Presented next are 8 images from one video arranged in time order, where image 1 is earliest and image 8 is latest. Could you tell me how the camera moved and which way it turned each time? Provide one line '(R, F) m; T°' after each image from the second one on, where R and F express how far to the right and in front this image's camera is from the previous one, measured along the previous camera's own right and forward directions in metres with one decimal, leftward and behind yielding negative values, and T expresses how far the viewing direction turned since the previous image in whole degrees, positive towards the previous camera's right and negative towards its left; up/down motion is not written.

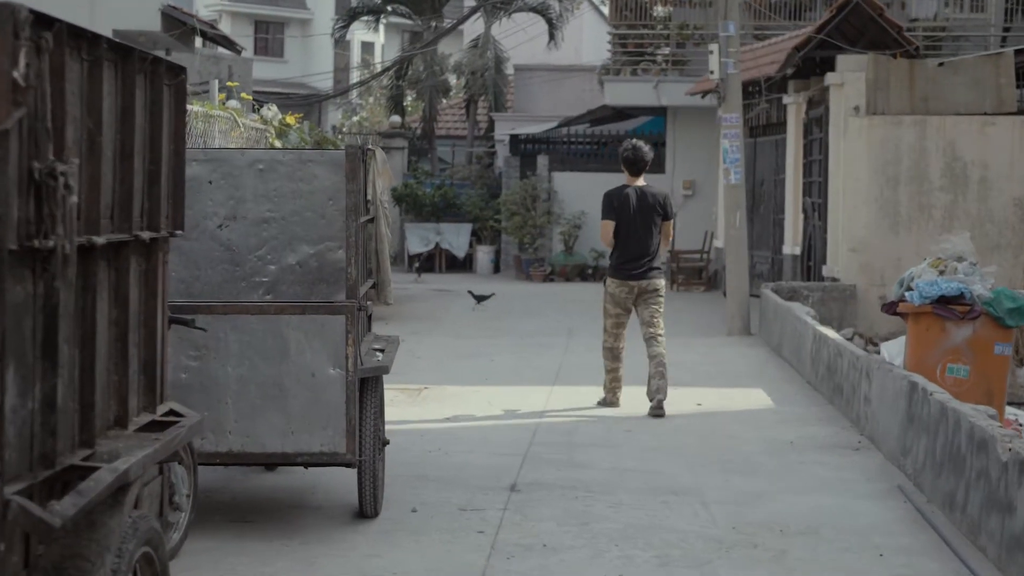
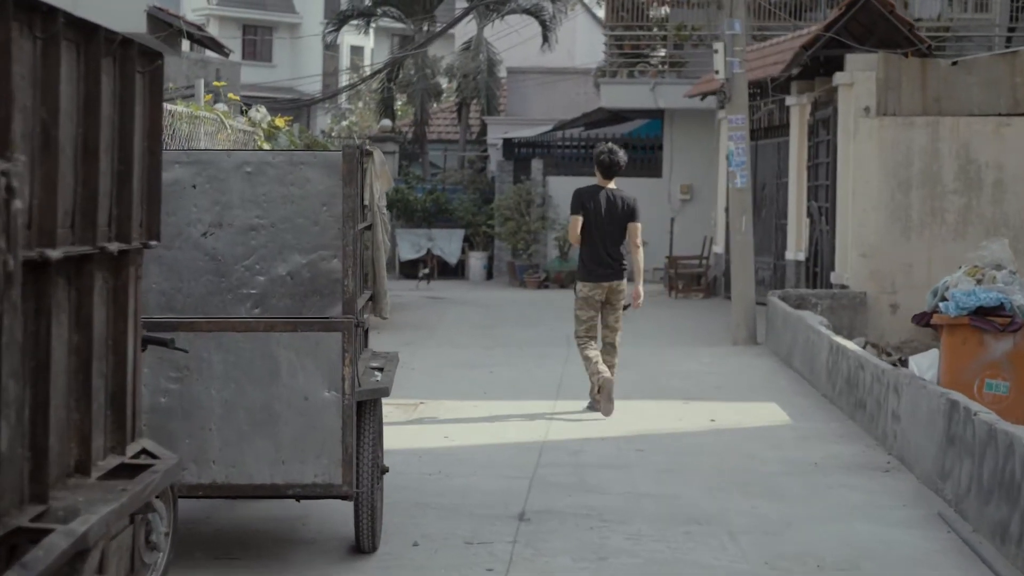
(-0.1, +0.5) m; +1°
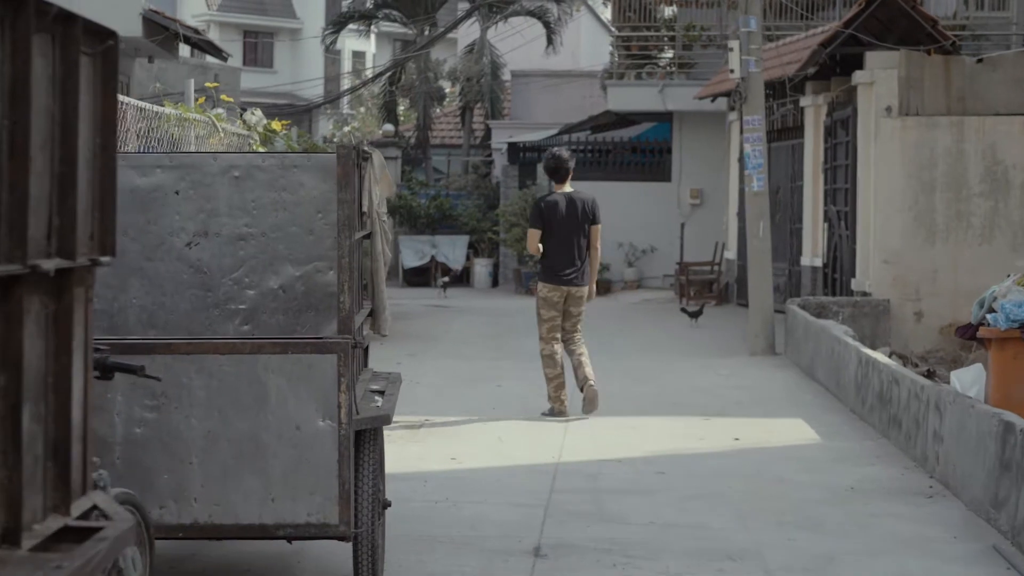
(0.0, +0.5) m; 0°
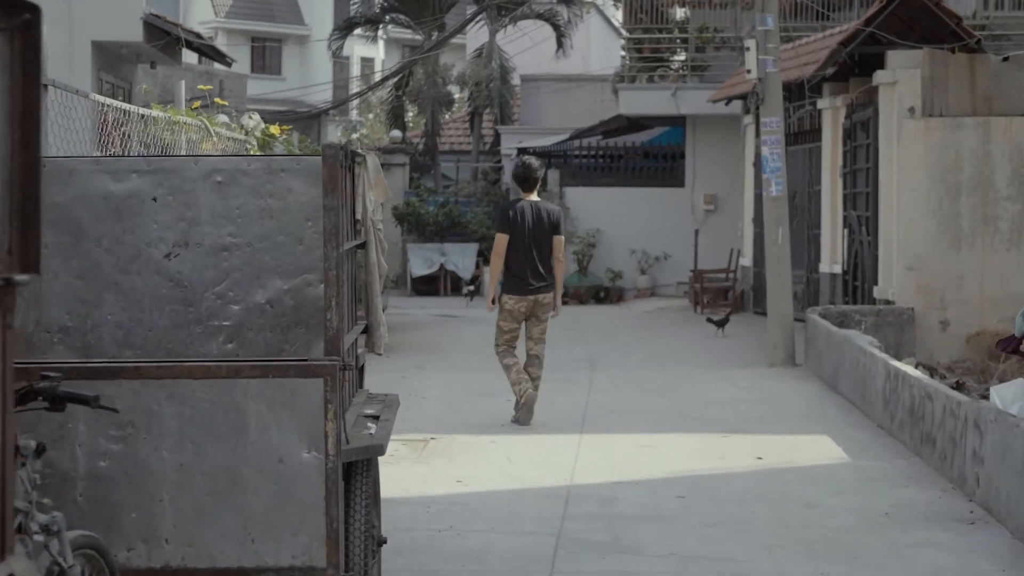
(0.0, +0.5) m; -1°
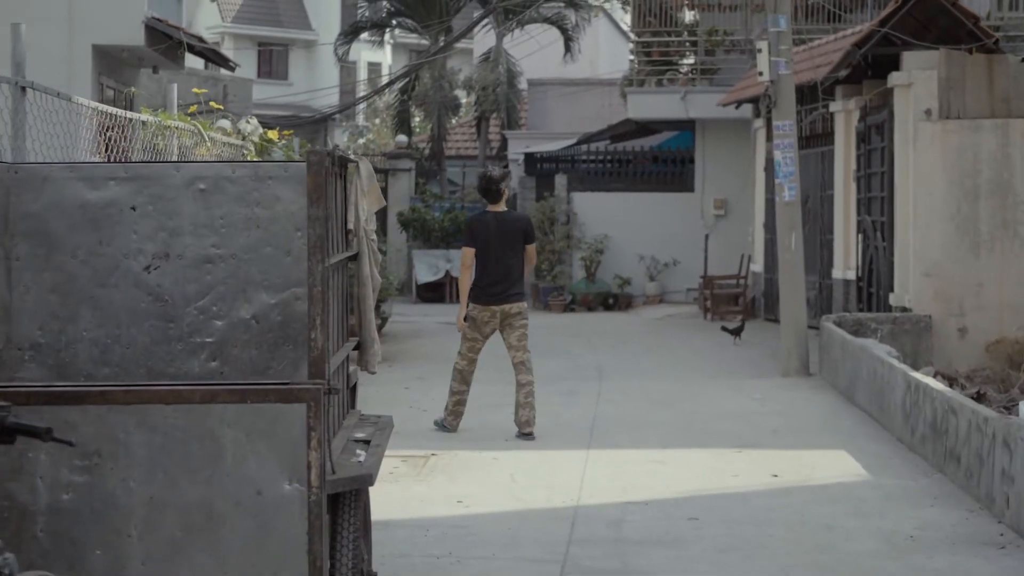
(0.0, +0.3) m; 0°
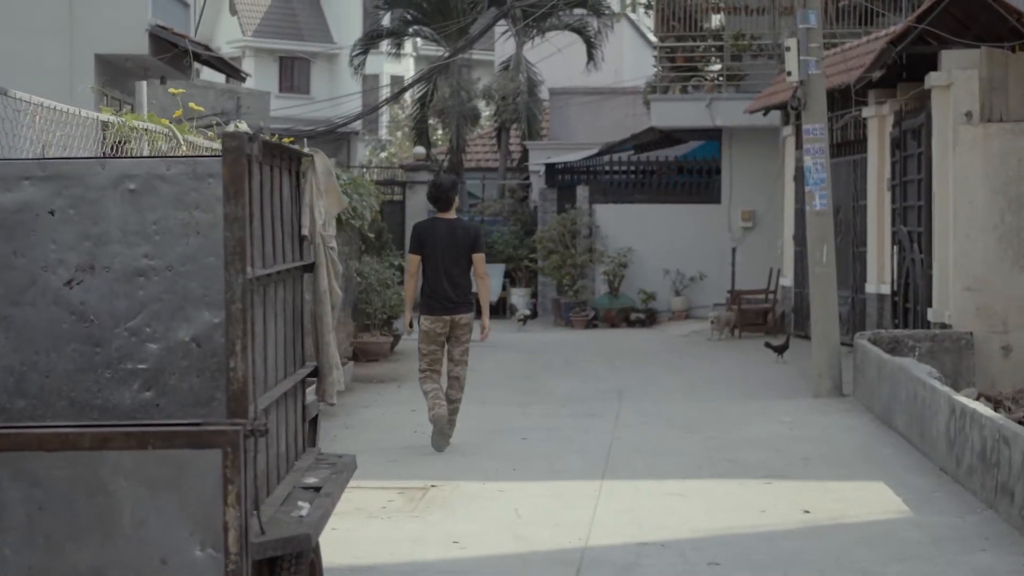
(+0.1, +0.7) m; -1°
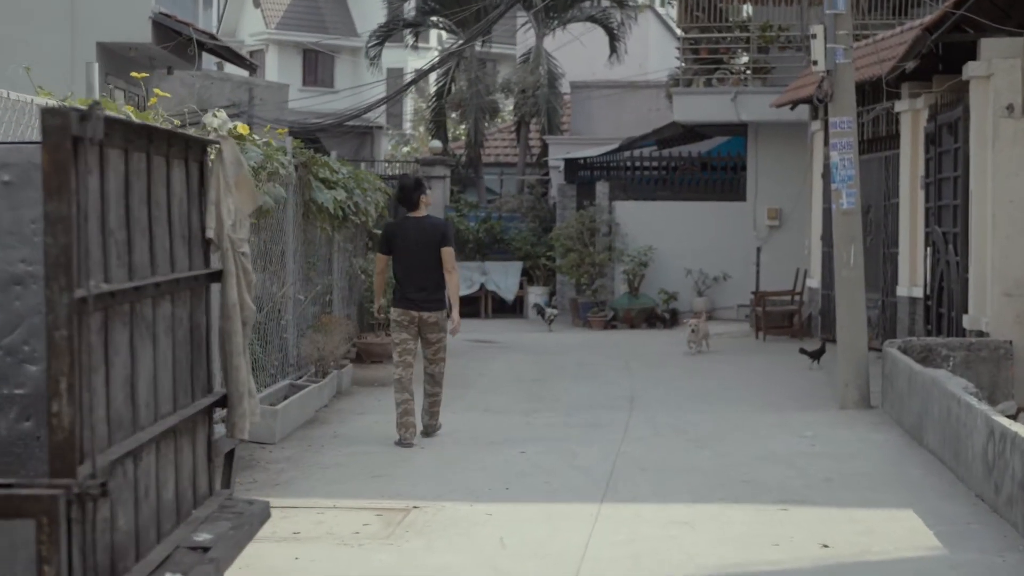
(+0.2, +0.7) m; -1°
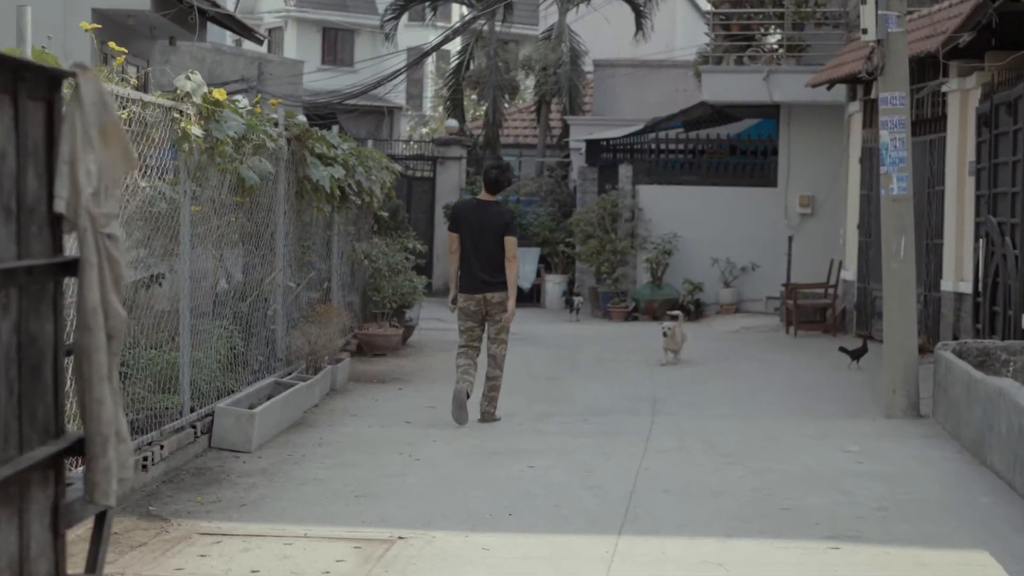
(+0.1, +1.0) m; -1°
